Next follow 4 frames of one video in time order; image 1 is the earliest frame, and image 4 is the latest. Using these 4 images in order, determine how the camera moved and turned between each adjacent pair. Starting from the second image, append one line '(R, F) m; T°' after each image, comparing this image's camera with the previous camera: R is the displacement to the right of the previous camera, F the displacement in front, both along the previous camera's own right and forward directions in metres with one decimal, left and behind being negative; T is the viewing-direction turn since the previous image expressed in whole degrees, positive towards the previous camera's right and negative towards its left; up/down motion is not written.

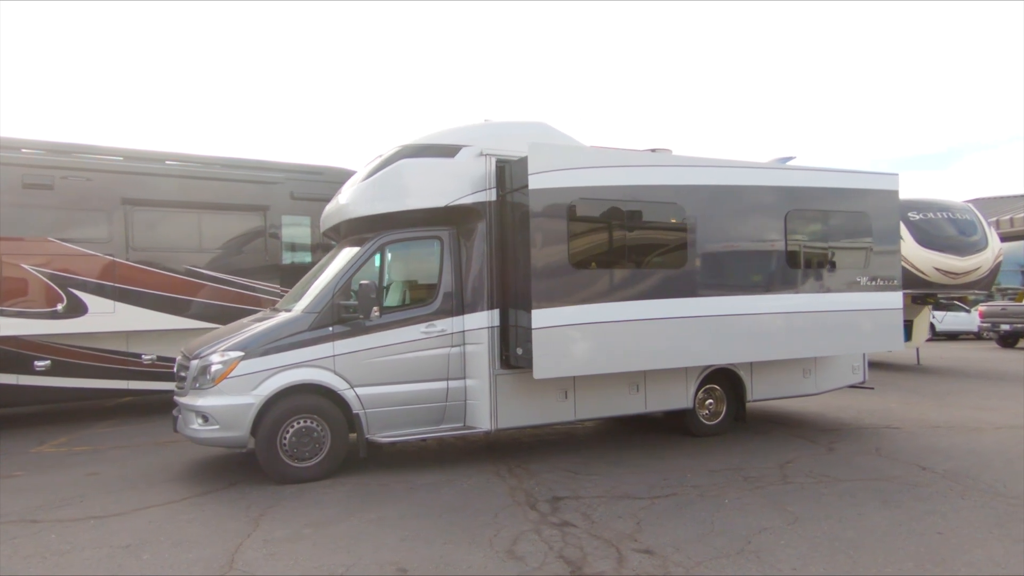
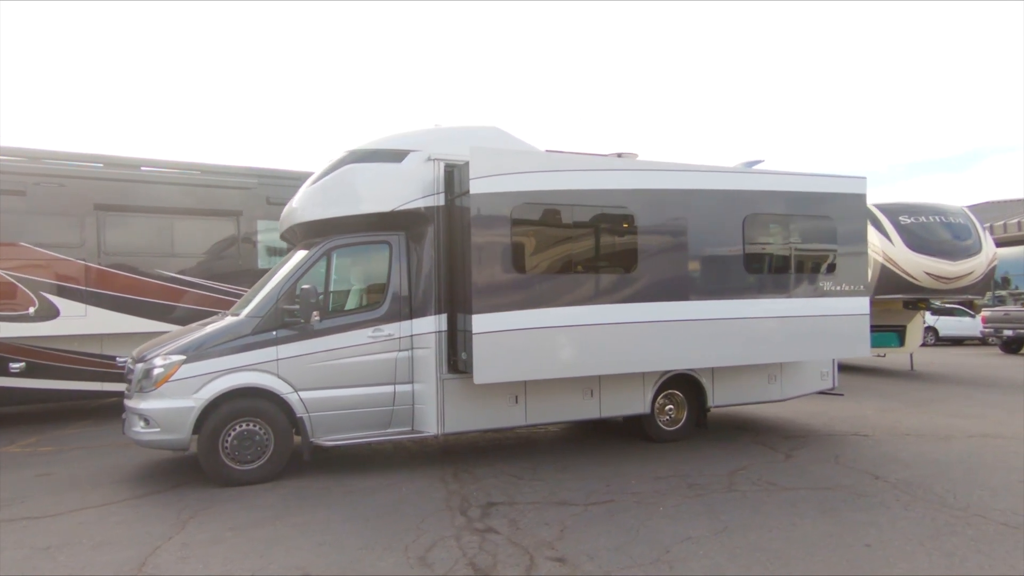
(+0.7, 0.0) m; -1°
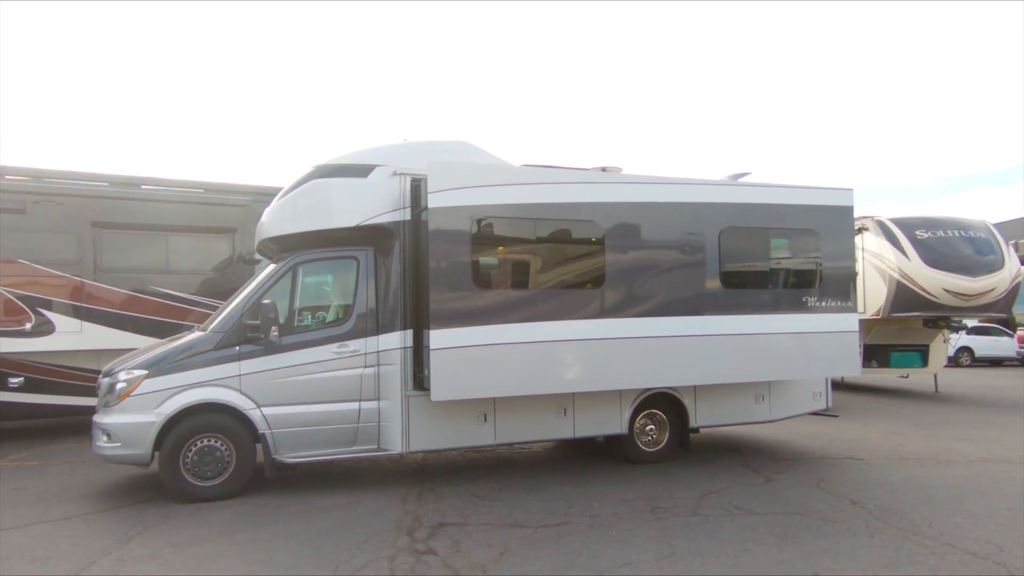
(+0.7, +0.1) m; -3°
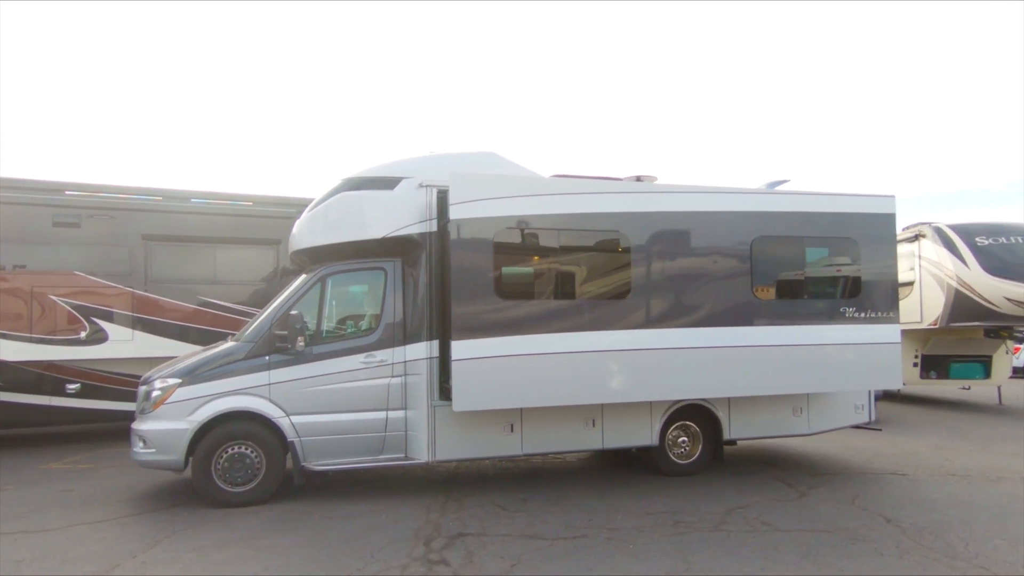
(+0.3, 0.0) m; -4°
